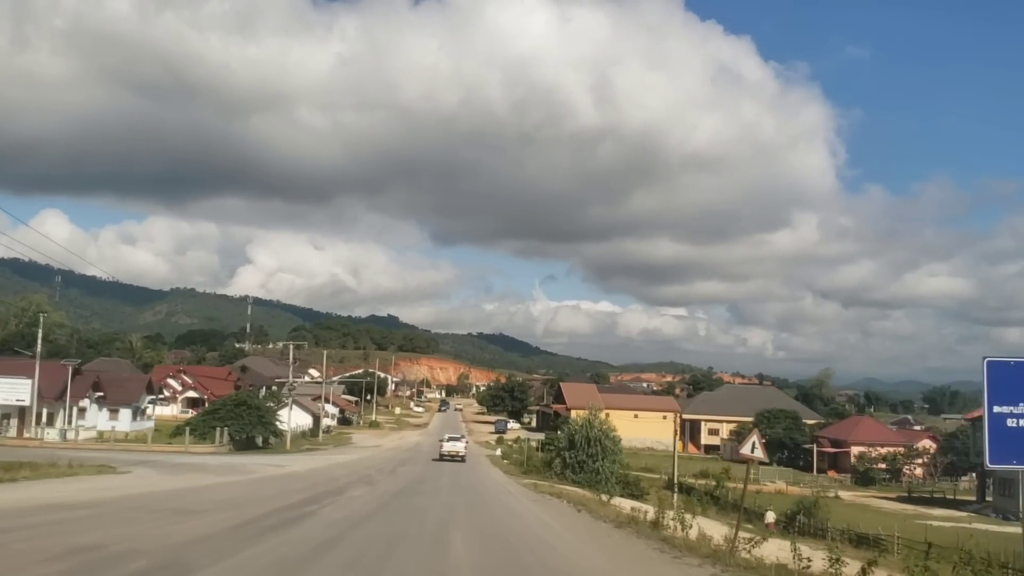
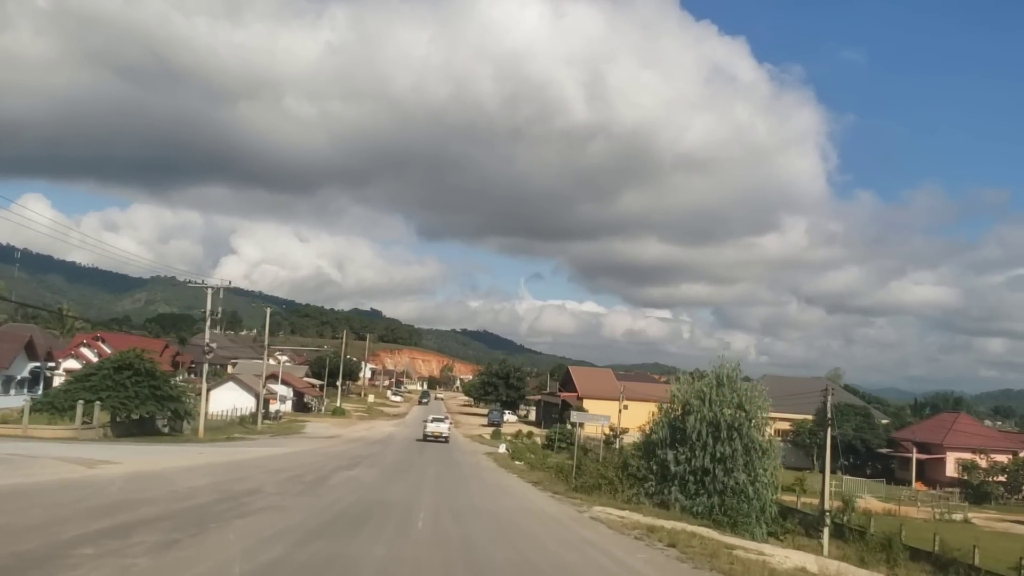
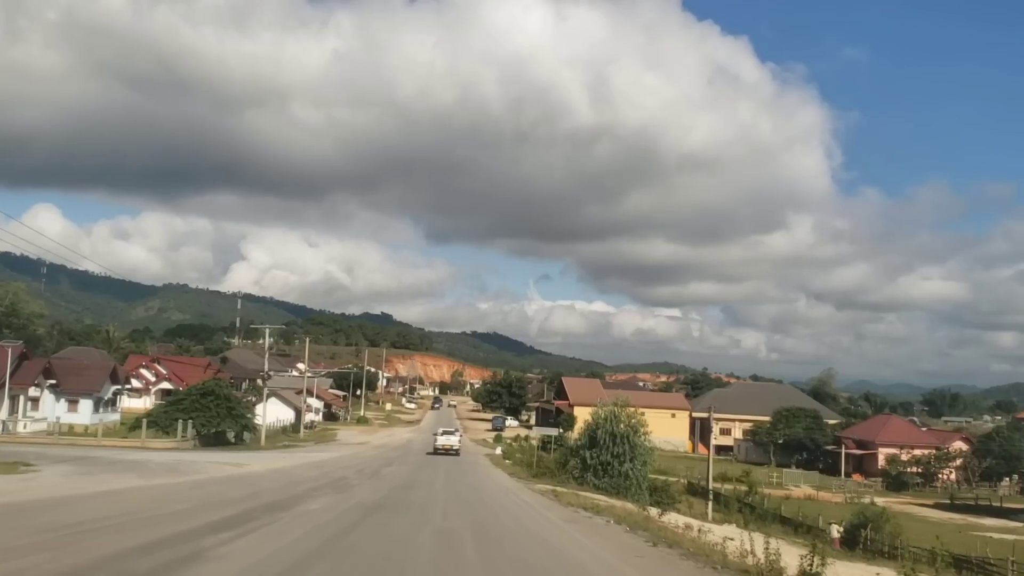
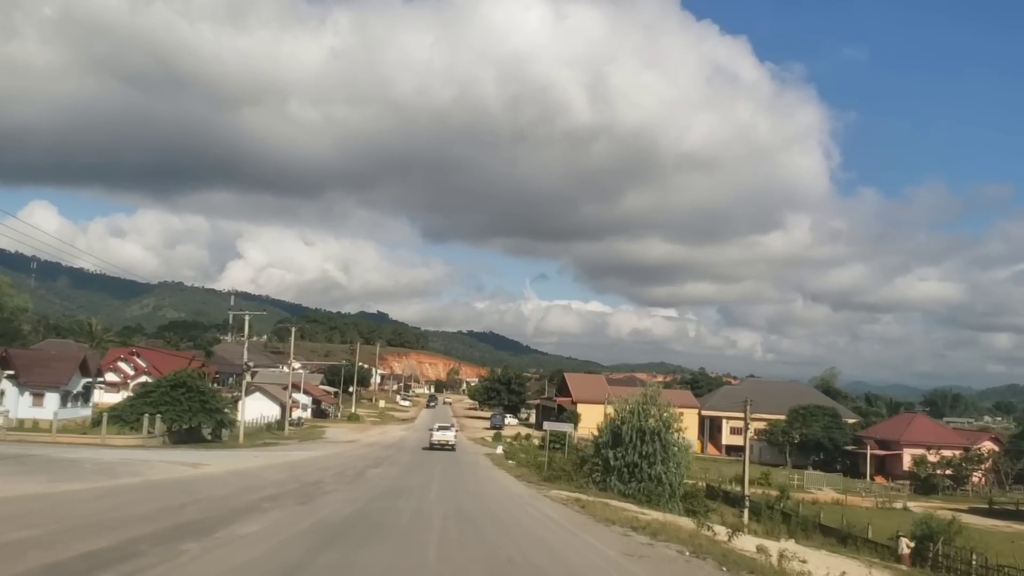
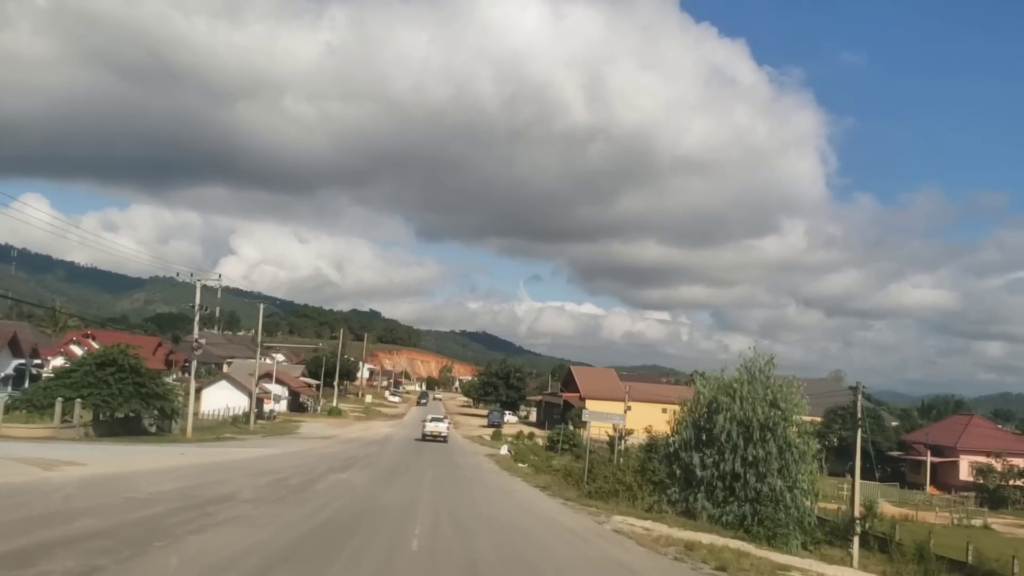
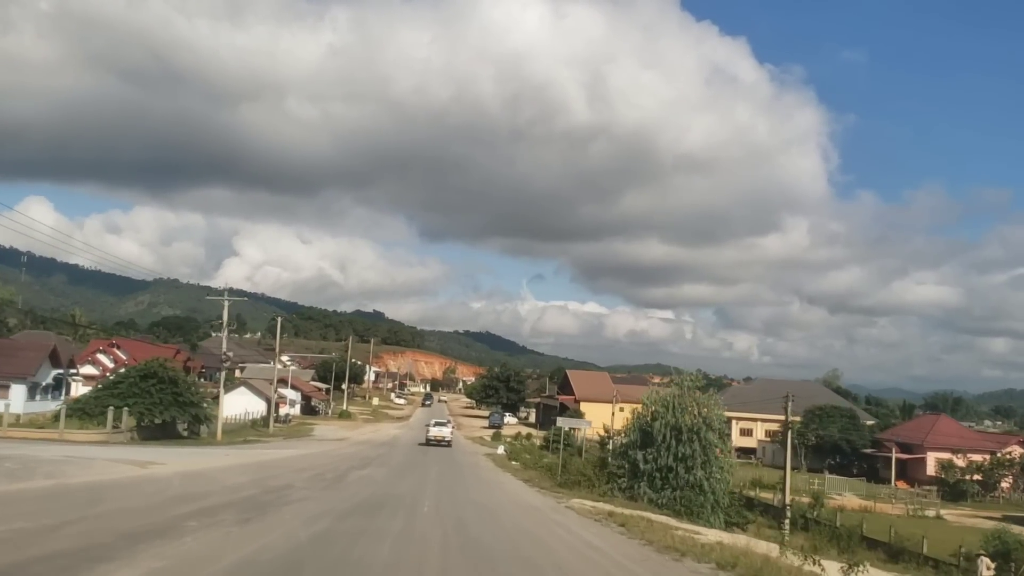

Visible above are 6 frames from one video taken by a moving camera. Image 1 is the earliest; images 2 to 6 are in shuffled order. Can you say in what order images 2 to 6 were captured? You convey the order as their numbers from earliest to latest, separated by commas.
3, 4, 6, 2, 5
